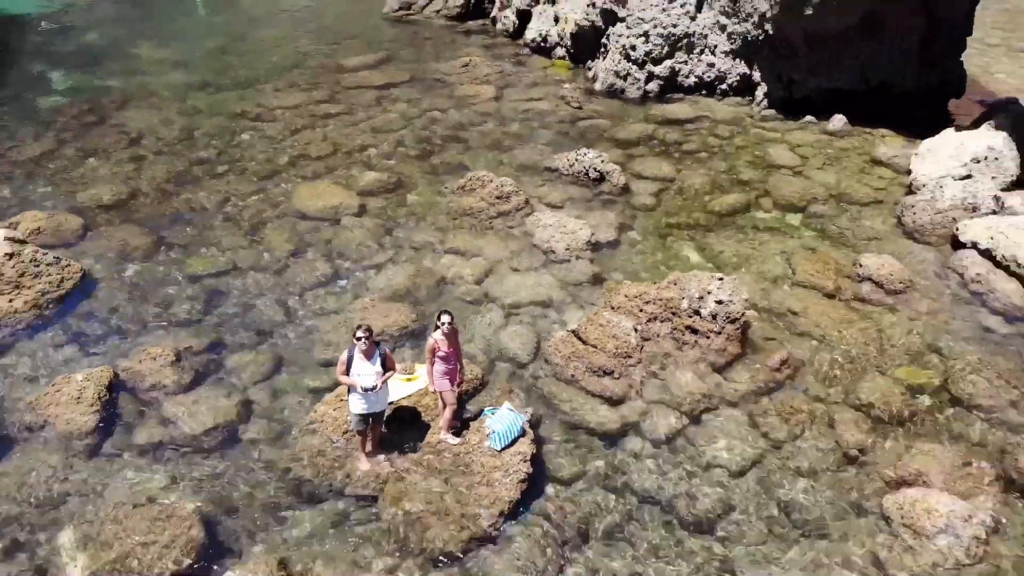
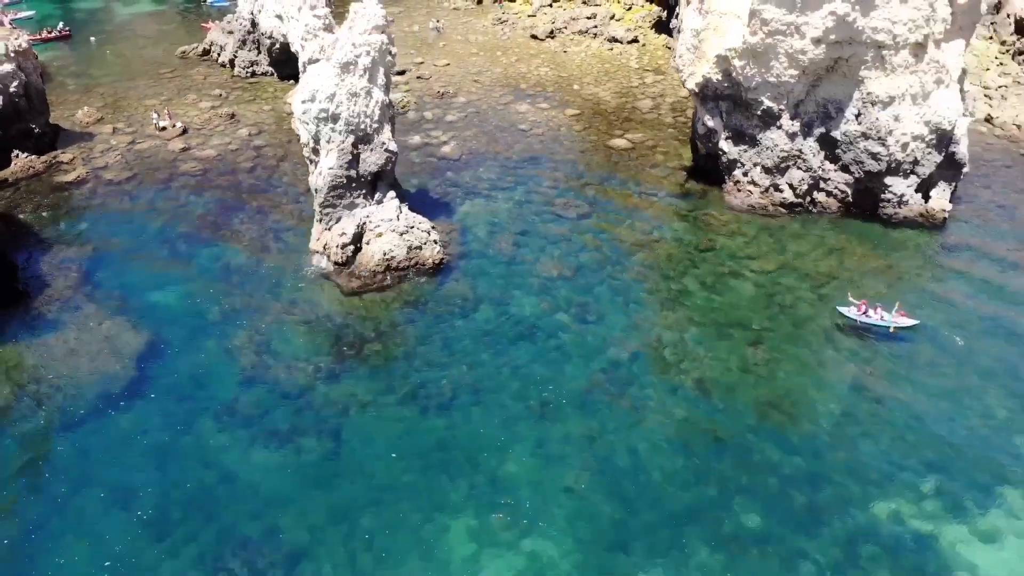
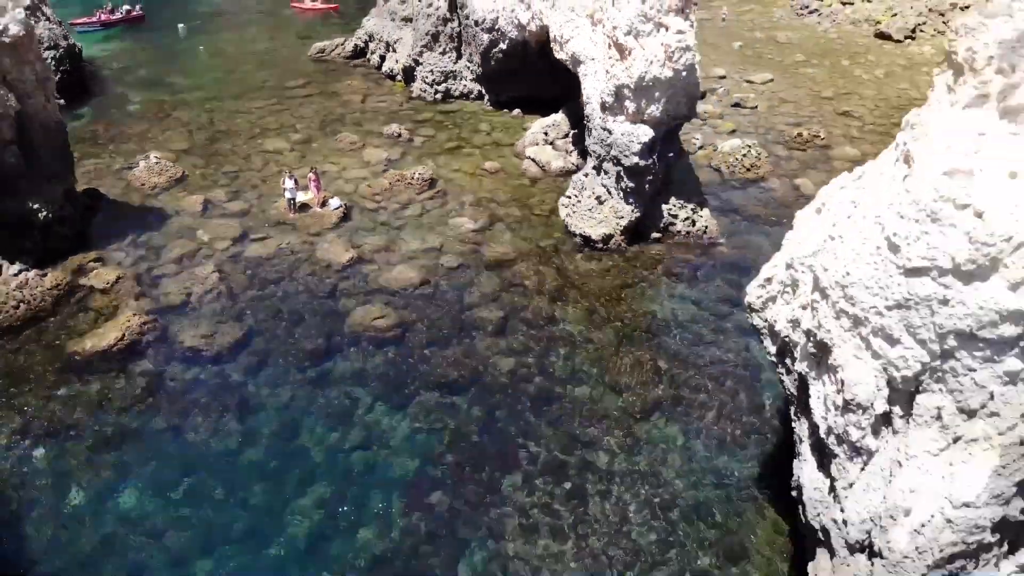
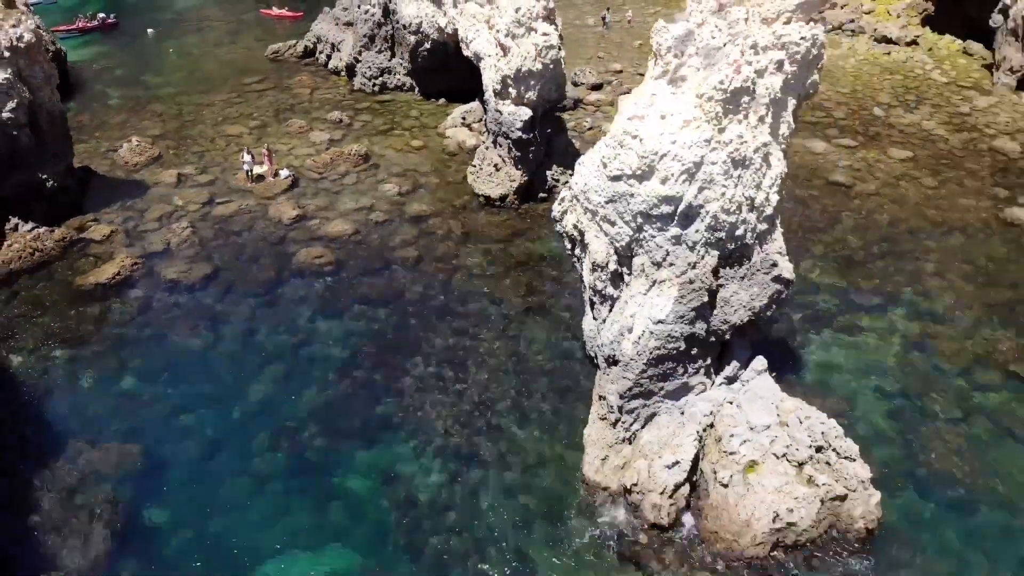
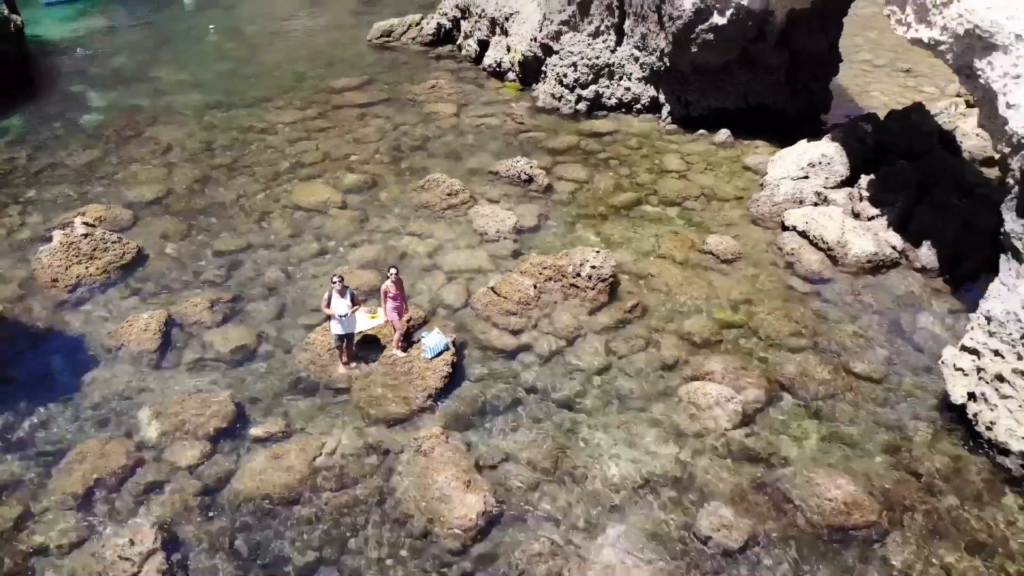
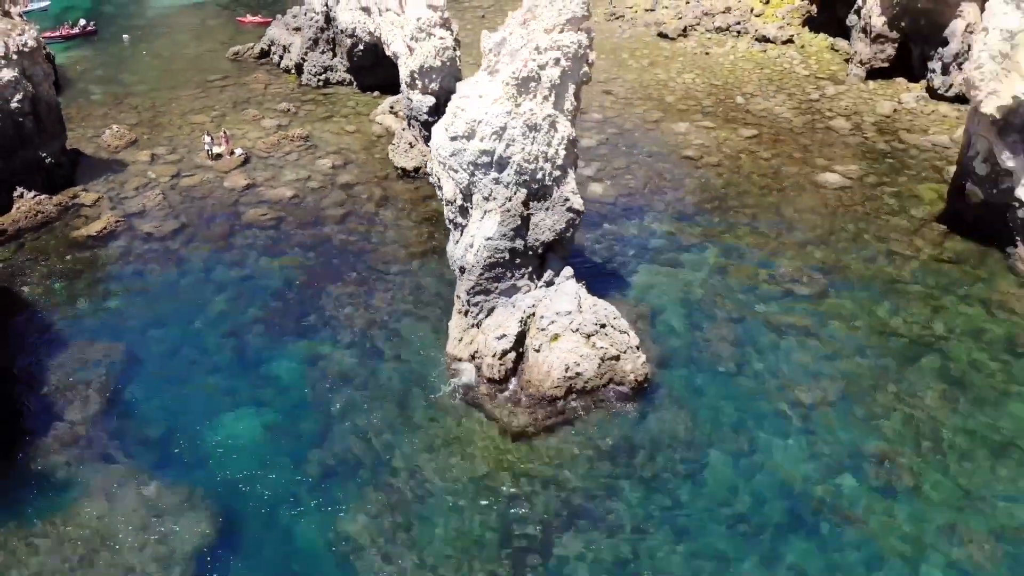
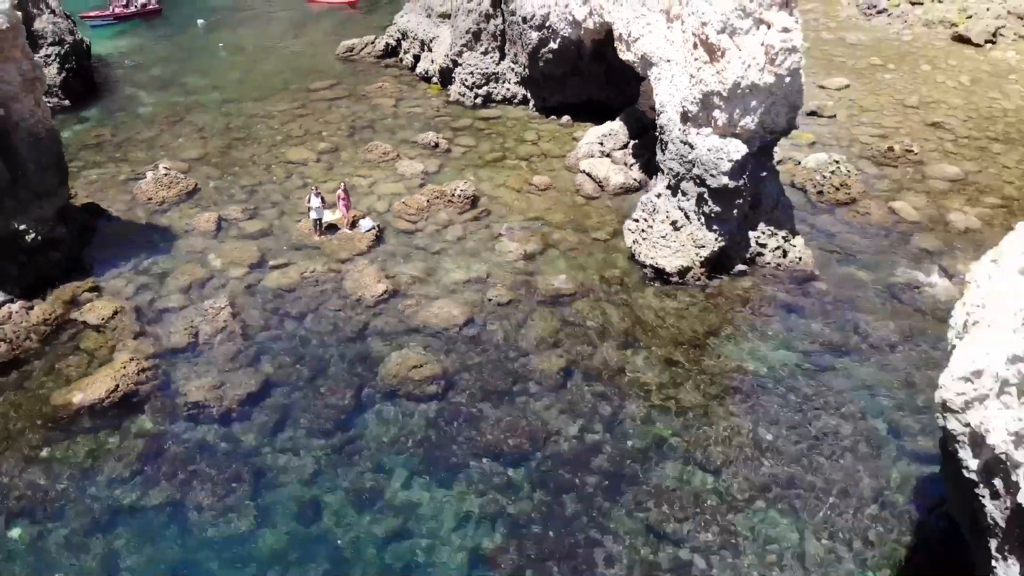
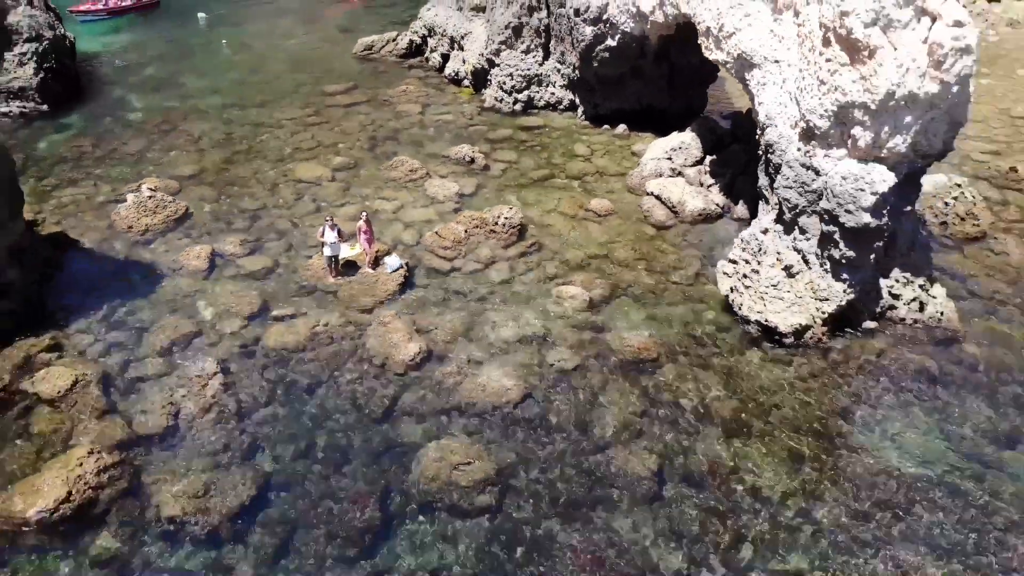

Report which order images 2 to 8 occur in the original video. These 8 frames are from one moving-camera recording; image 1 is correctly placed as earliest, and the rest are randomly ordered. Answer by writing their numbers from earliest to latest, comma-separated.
5, 8, 7, 3, 4, 6, 2
